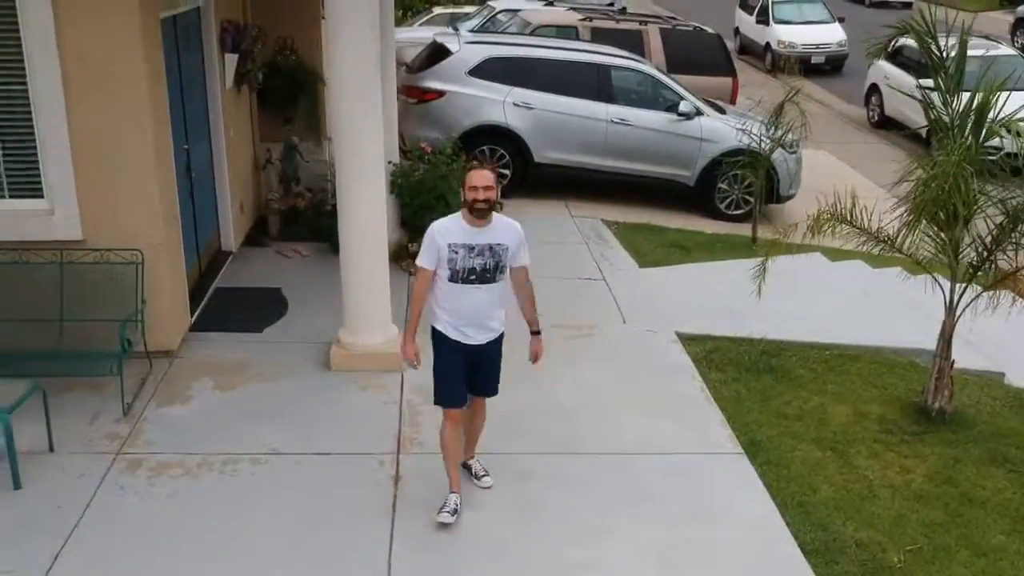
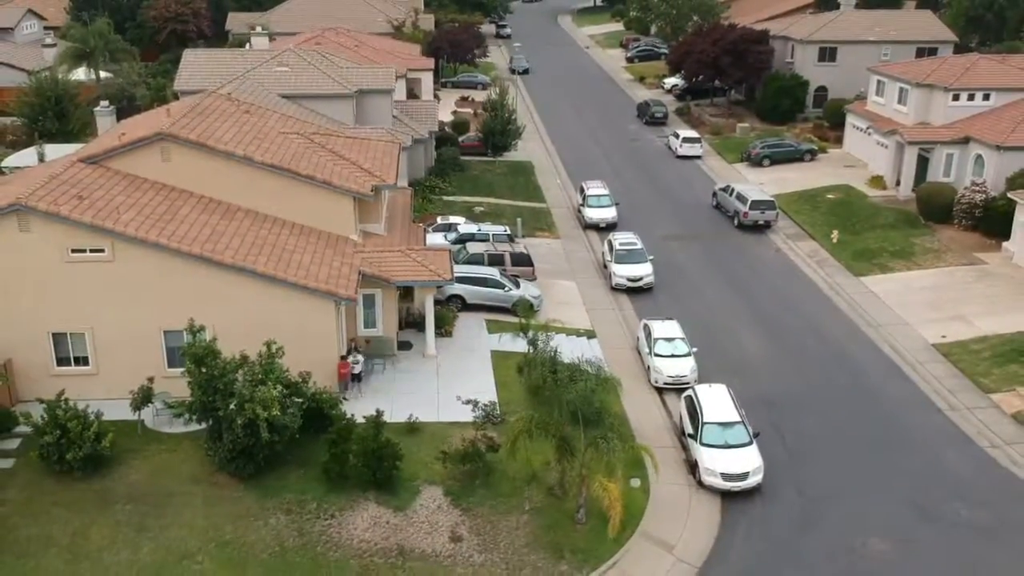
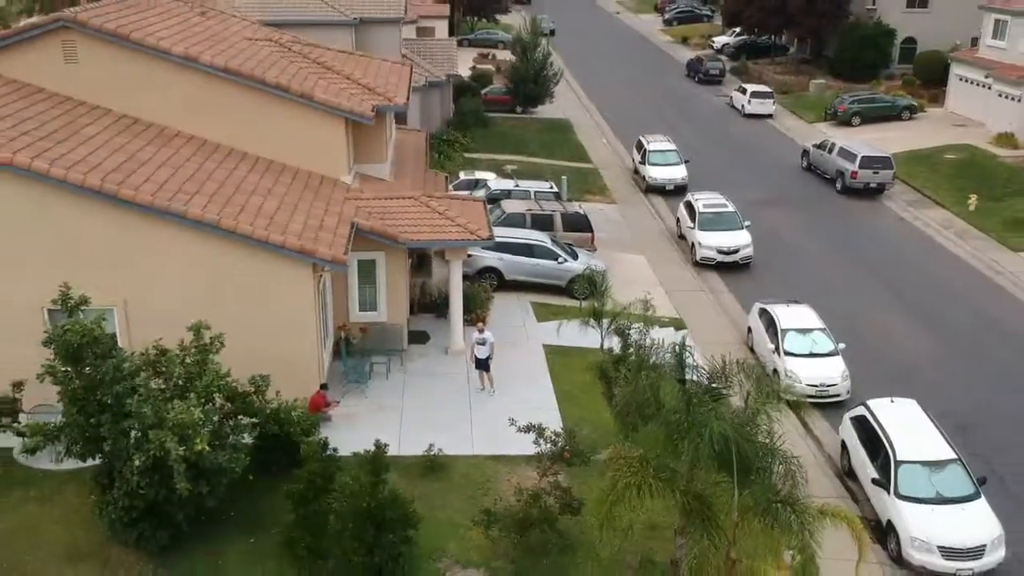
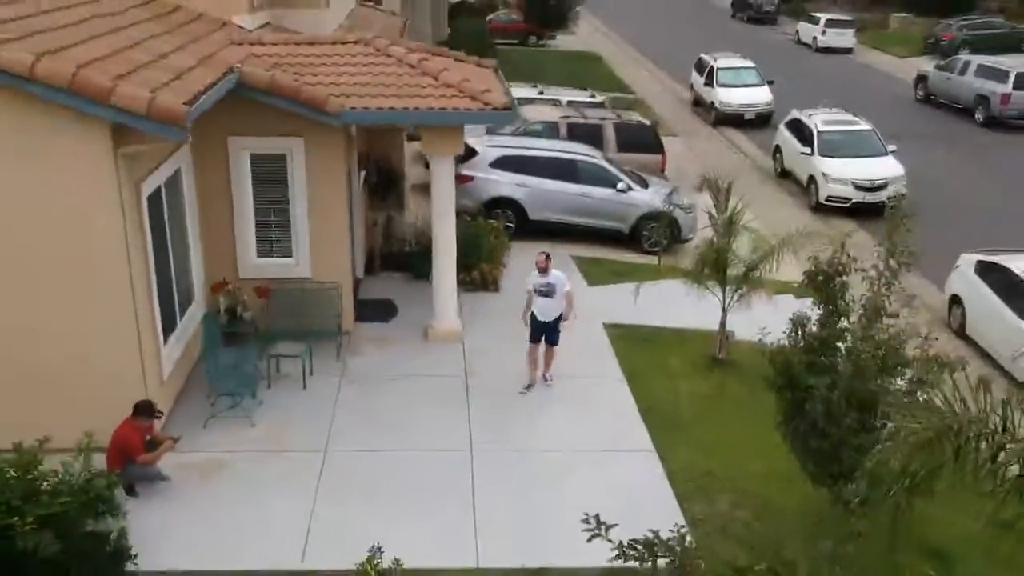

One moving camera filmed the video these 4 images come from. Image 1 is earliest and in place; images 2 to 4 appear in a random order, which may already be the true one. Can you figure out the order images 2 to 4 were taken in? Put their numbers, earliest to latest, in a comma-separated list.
4, 3, 2
